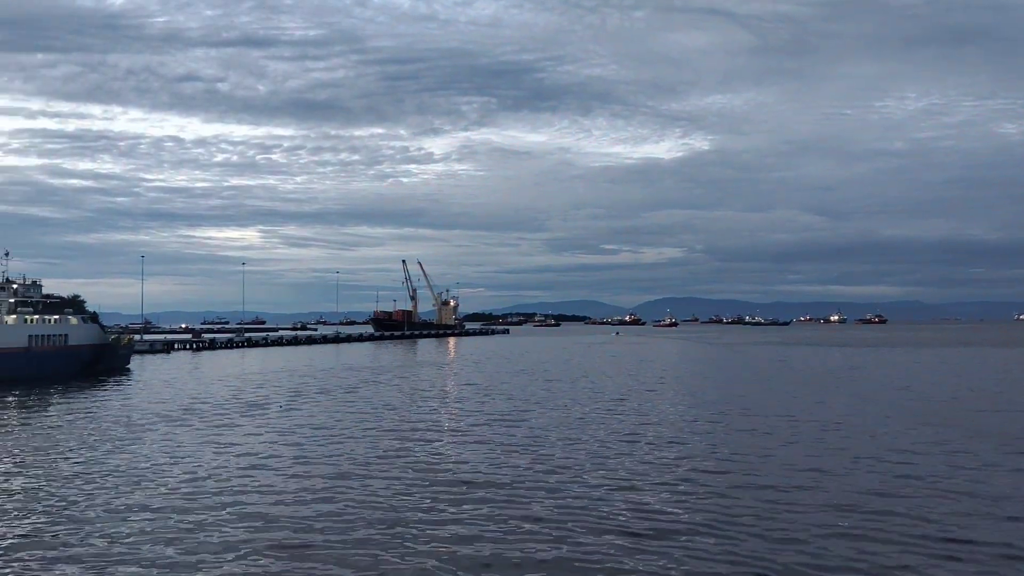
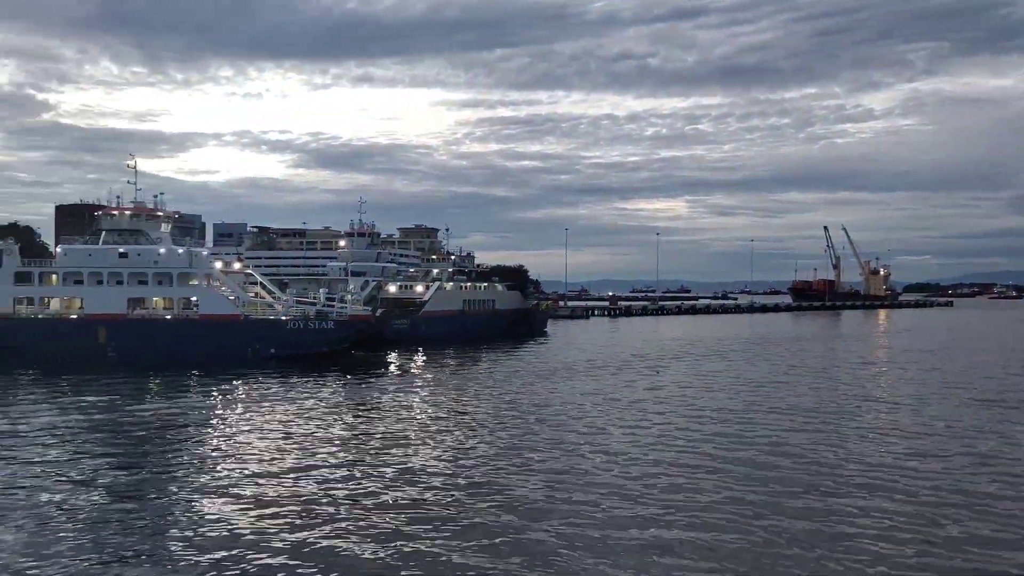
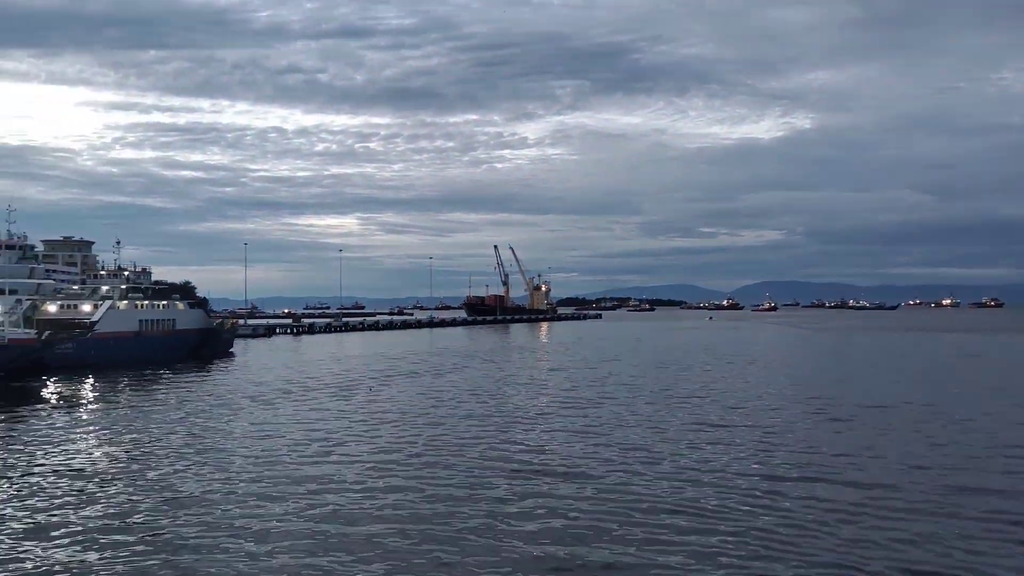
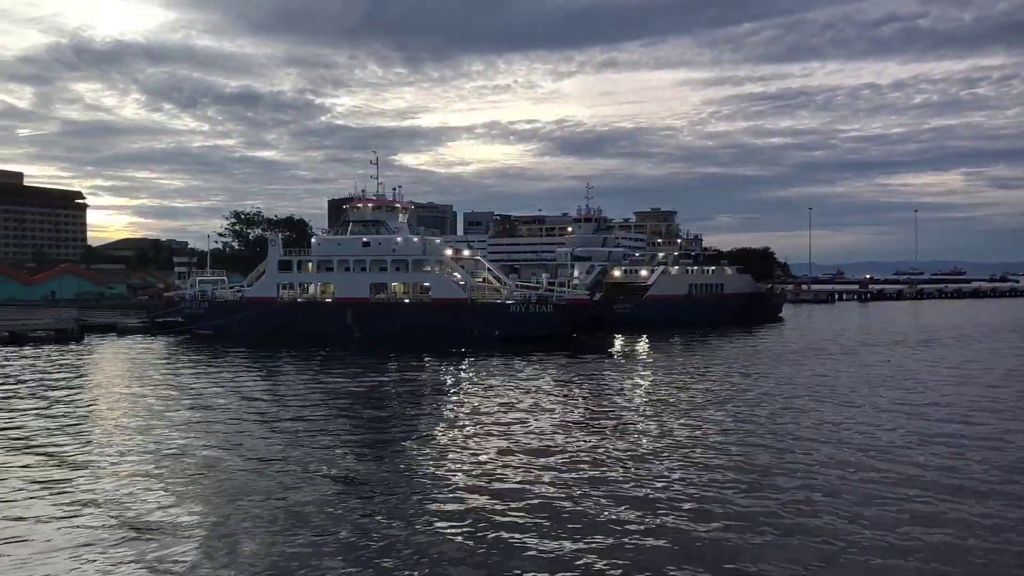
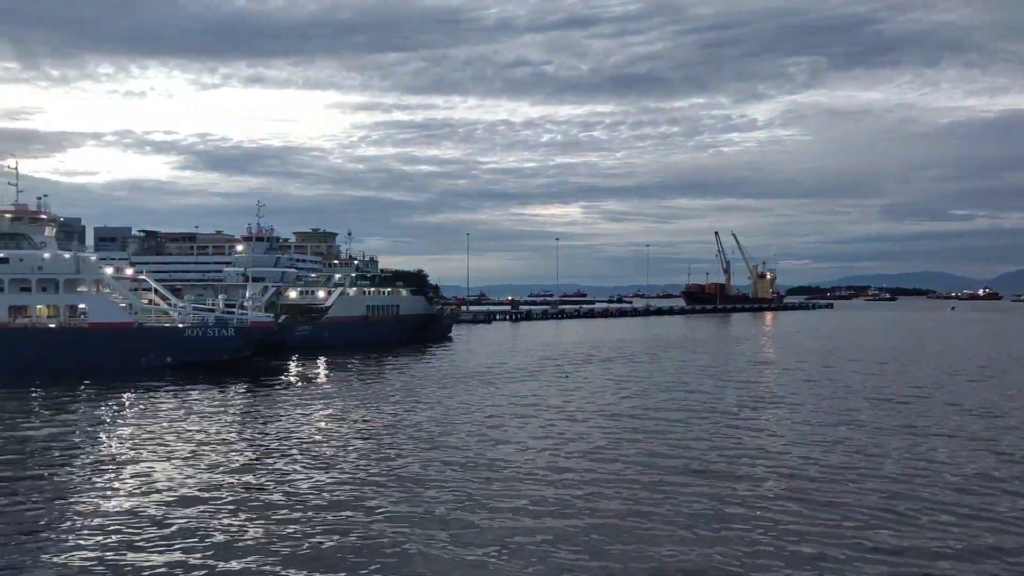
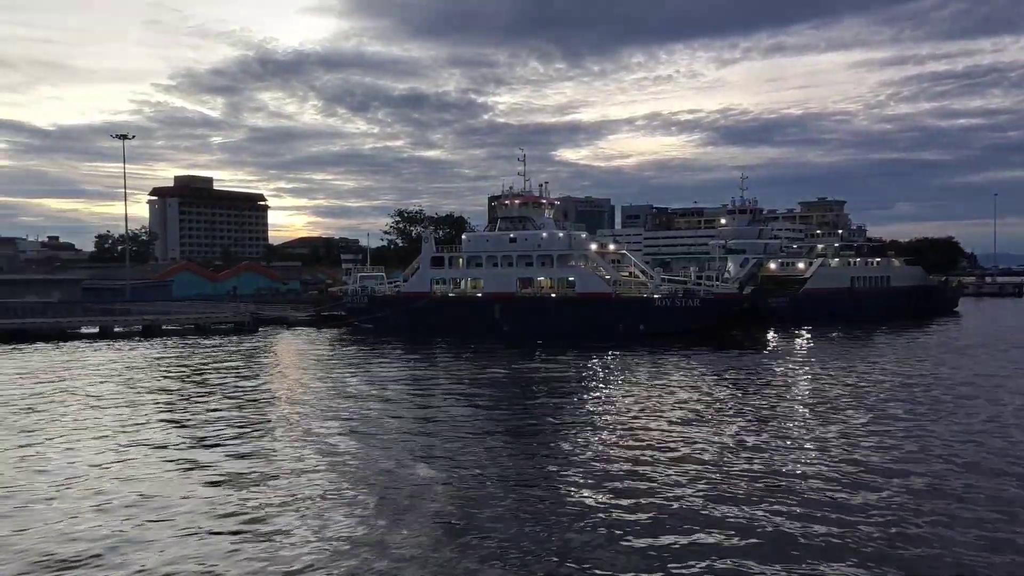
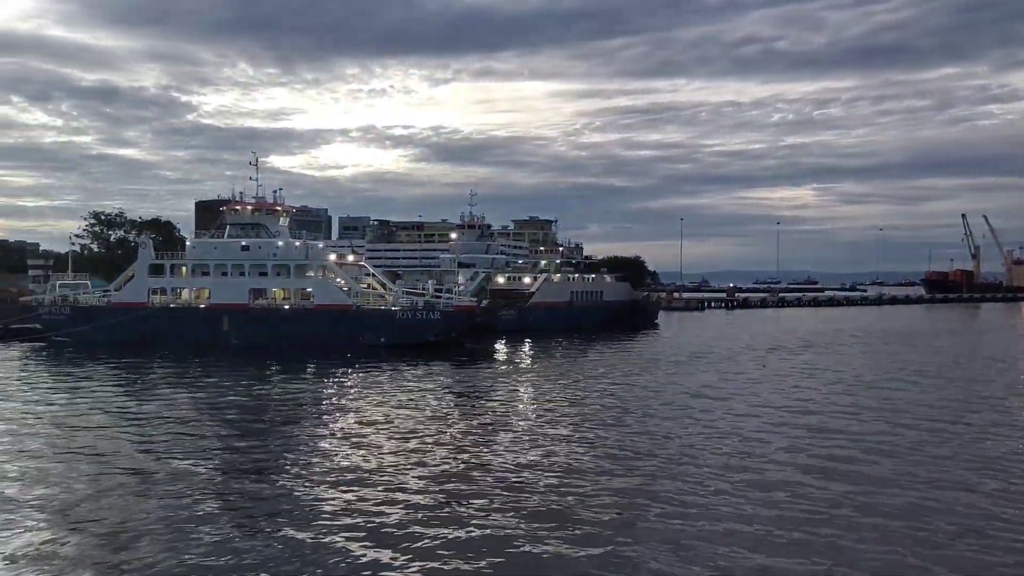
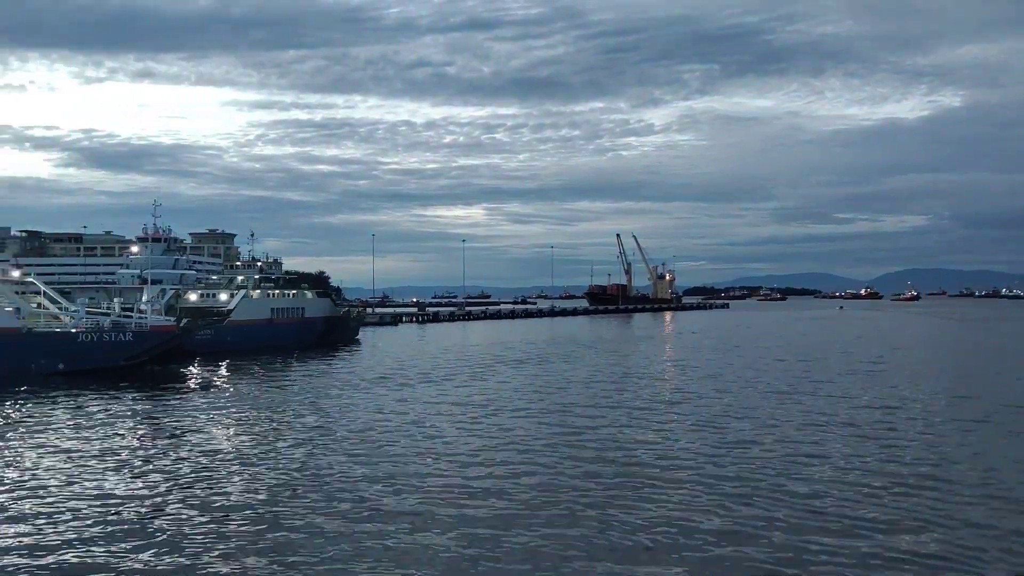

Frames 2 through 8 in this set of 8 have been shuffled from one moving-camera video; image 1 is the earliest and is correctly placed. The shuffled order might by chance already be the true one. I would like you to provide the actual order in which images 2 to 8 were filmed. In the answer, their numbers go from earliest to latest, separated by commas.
3, 8, 5, 2, 7, 4, 6
